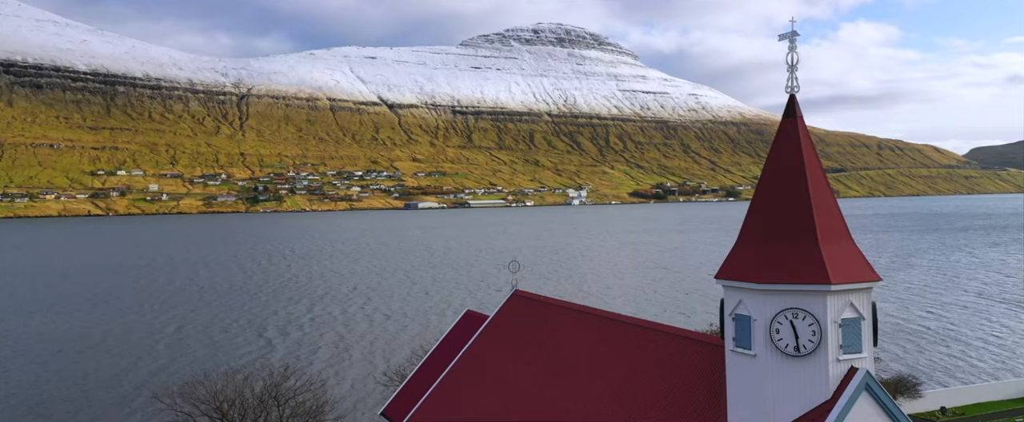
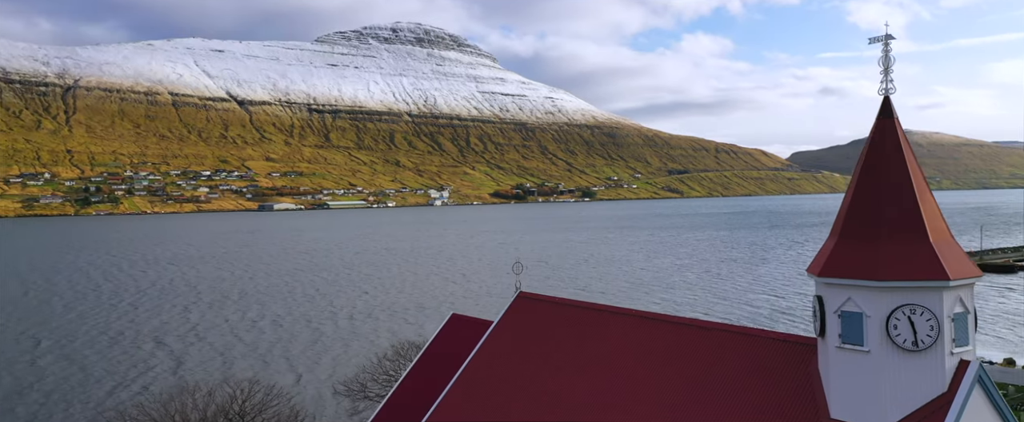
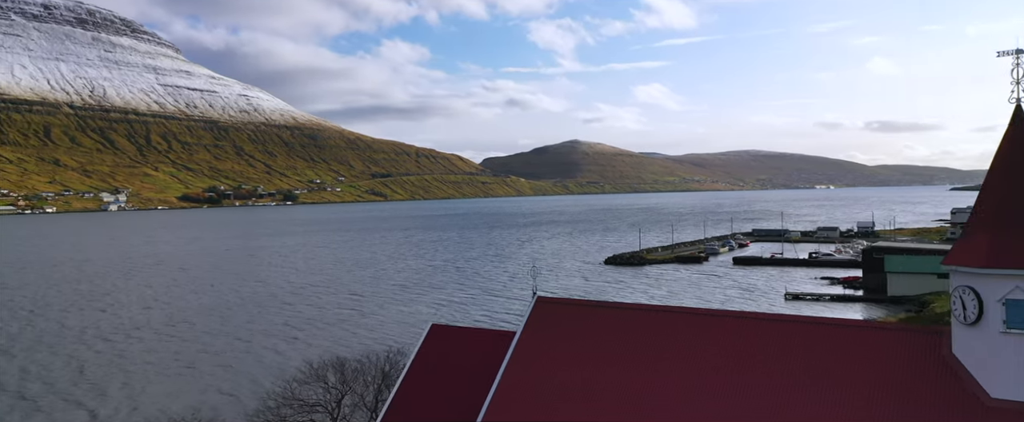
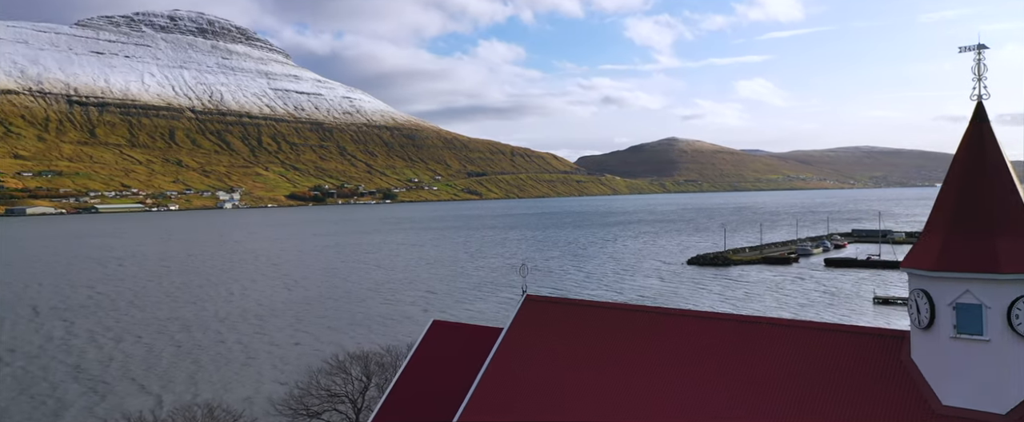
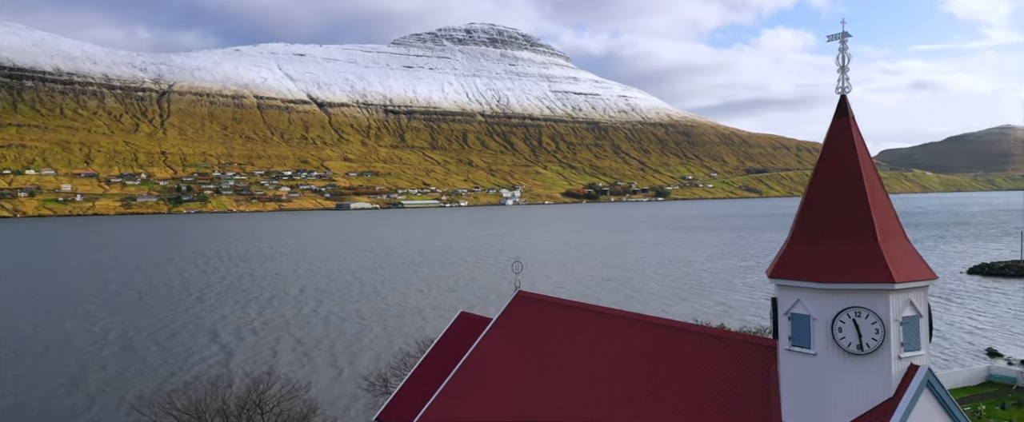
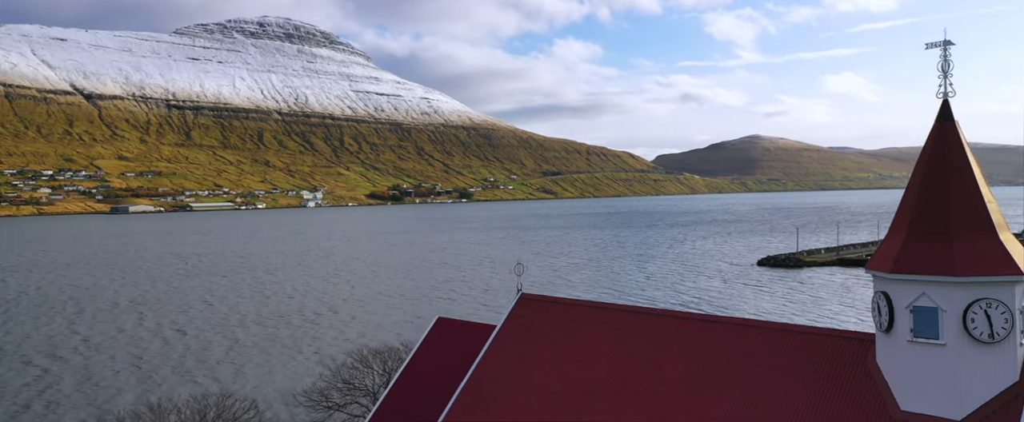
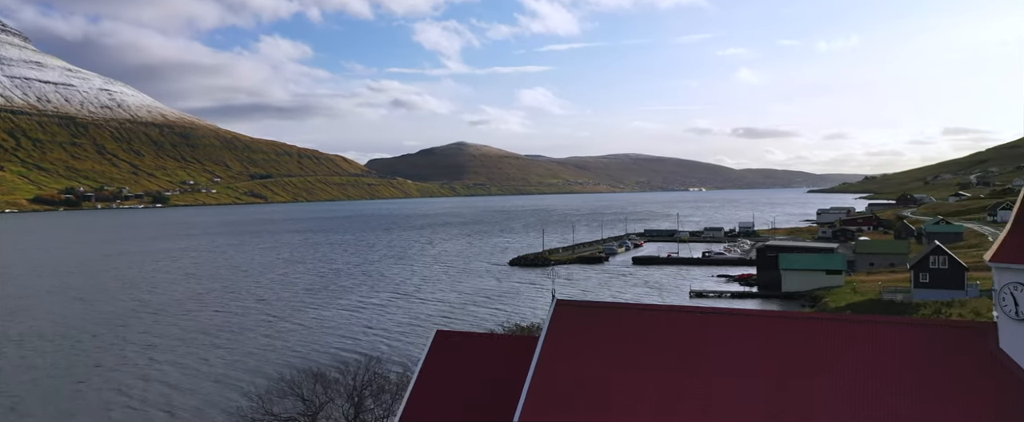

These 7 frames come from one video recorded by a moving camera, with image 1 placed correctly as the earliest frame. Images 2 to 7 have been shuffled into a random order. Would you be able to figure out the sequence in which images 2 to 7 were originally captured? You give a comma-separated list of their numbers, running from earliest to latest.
5, 2, 6, 4, 3, 7
